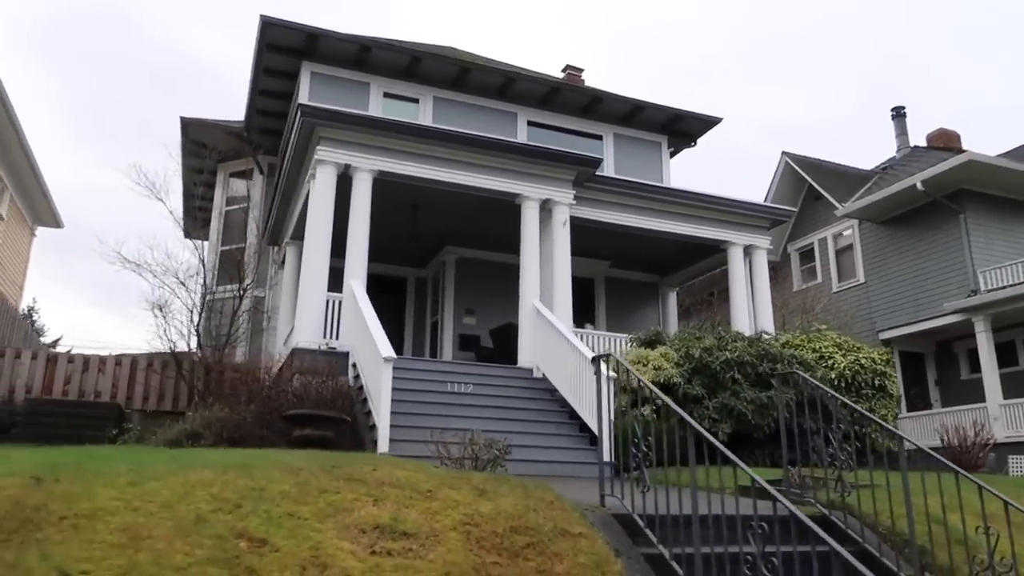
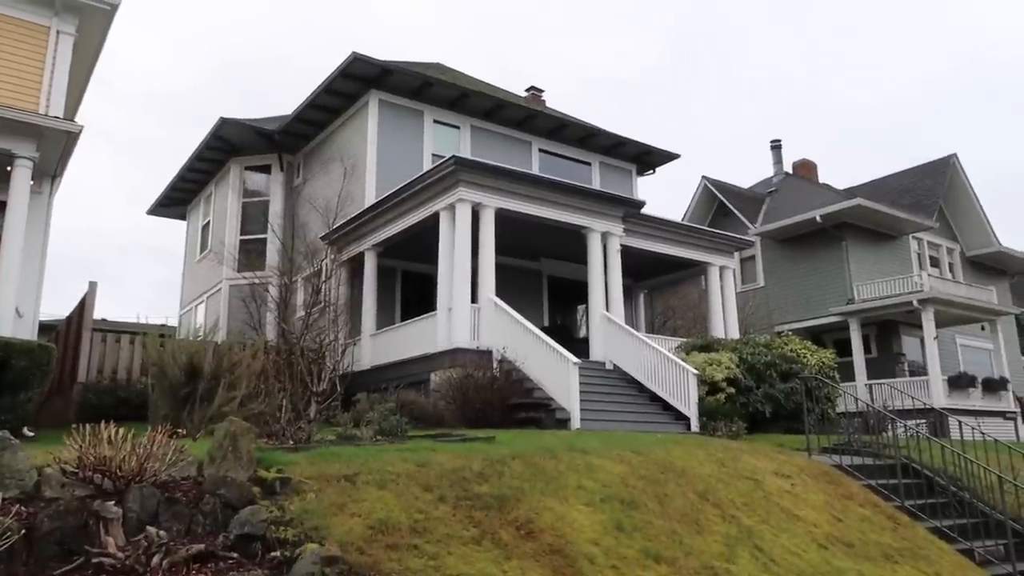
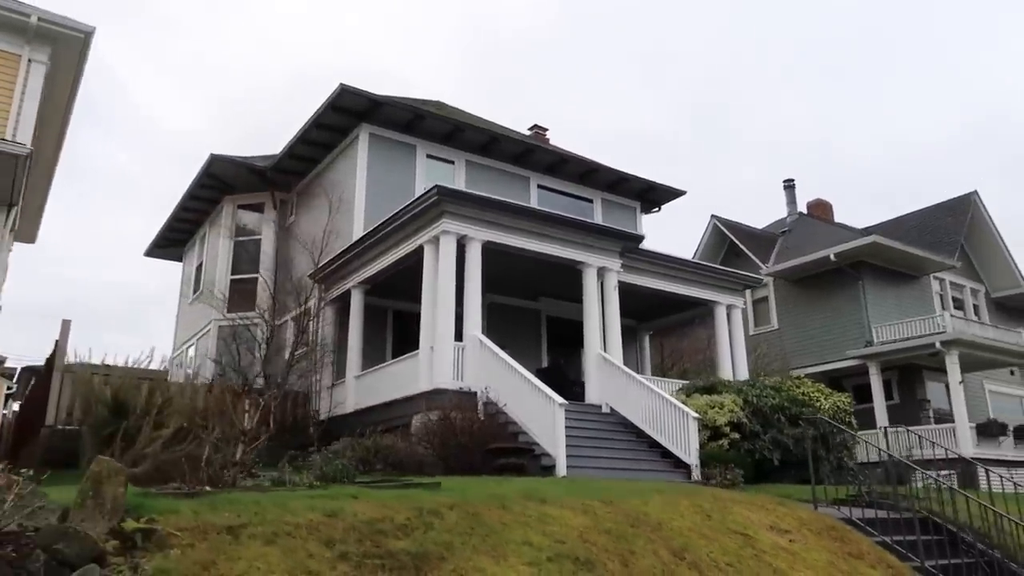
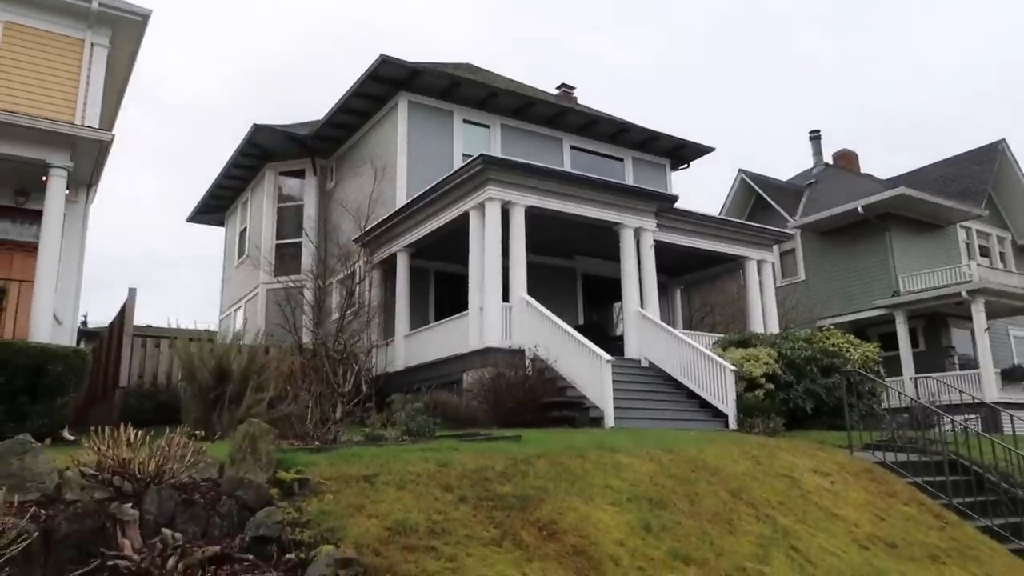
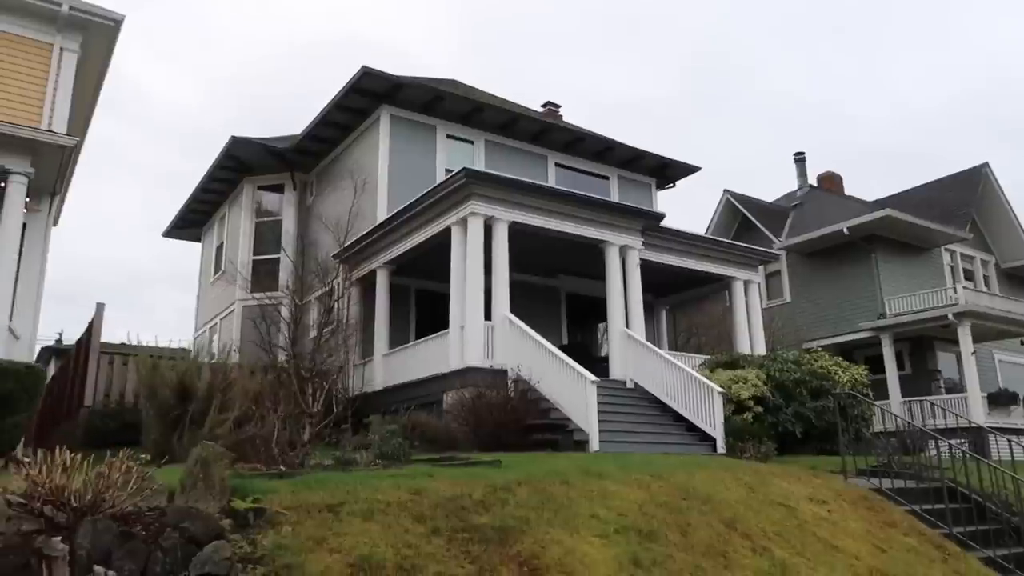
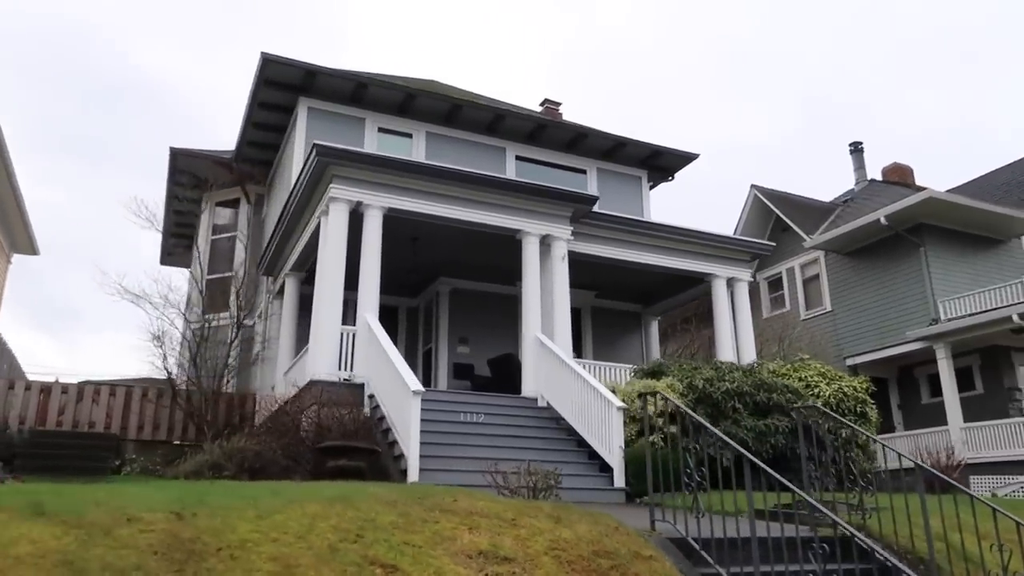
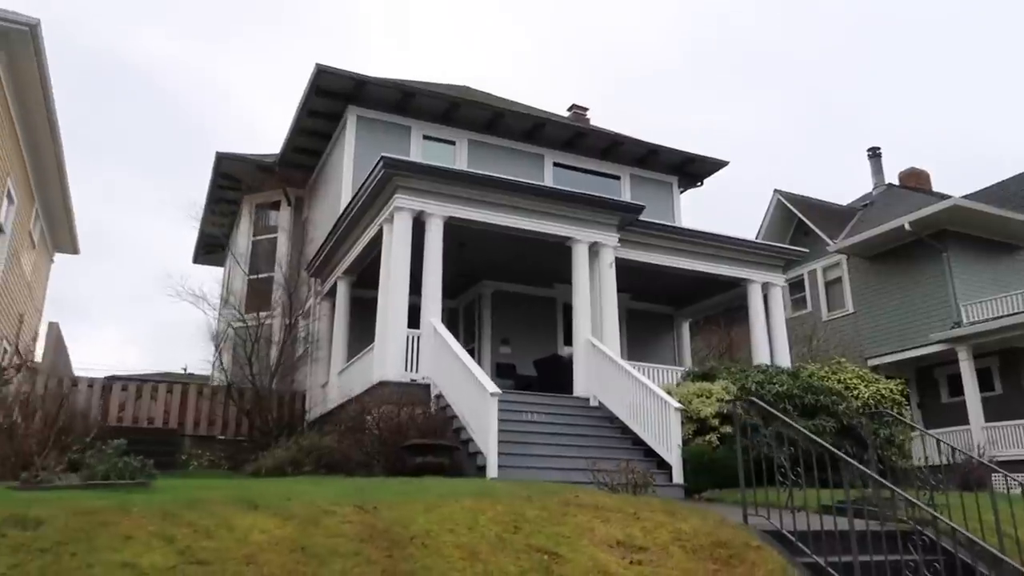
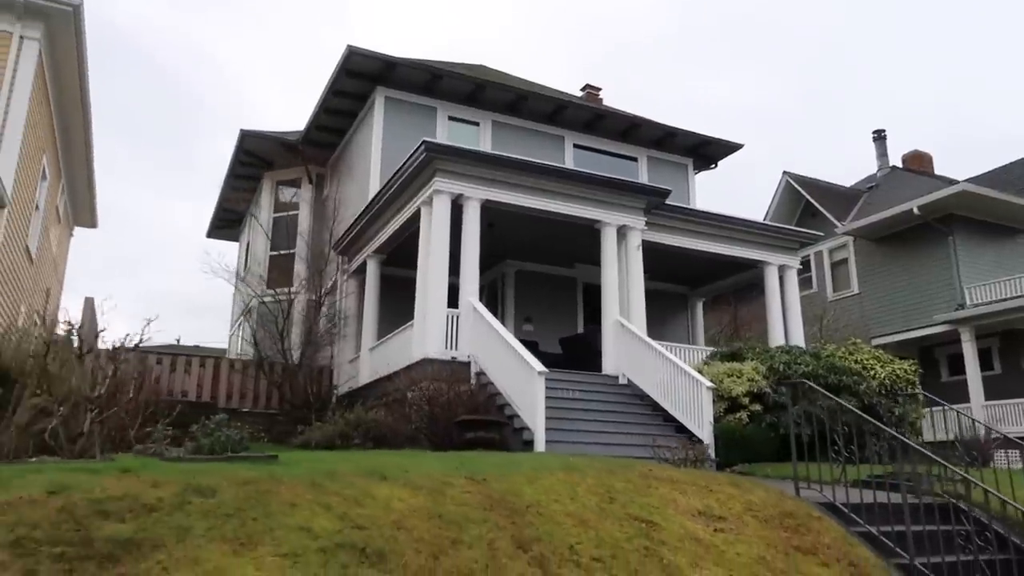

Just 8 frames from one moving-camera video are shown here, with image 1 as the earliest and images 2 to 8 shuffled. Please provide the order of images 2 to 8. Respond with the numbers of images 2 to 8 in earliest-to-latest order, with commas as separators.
6, 7, 8, 3, 5, 4, 2
